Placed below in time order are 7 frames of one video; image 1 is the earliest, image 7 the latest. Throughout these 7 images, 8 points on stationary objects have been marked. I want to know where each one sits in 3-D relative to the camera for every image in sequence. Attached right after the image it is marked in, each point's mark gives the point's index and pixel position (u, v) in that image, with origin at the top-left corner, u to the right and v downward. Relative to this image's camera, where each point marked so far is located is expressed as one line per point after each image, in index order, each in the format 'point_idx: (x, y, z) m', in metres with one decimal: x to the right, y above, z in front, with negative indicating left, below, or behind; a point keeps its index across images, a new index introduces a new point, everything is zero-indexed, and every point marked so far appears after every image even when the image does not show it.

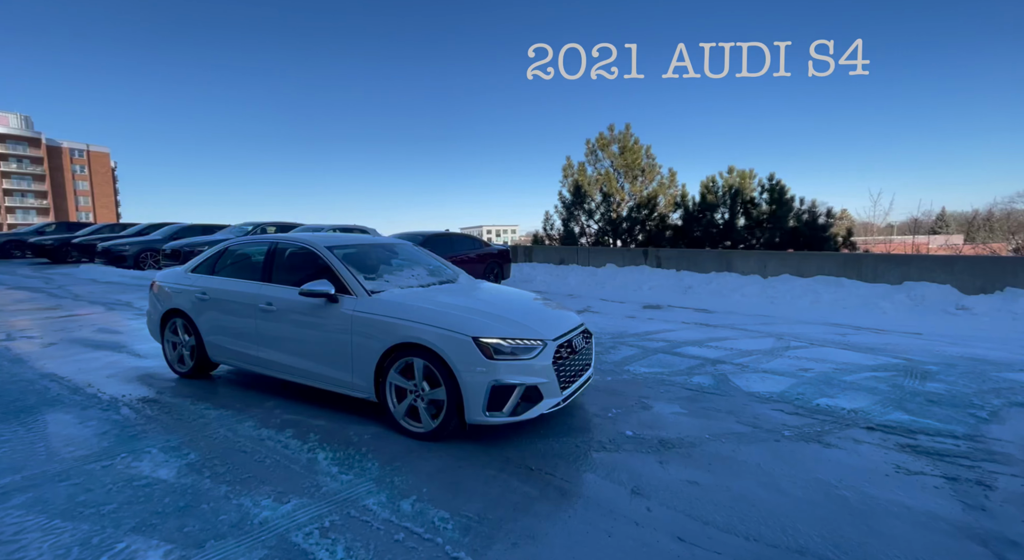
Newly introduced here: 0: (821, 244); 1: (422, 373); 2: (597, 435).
0: (+7.5, +0.9, +12.0) m
1: (-0.7, -0.7, +3.6) m
2: (+0.6, -1.1, +3.7) m
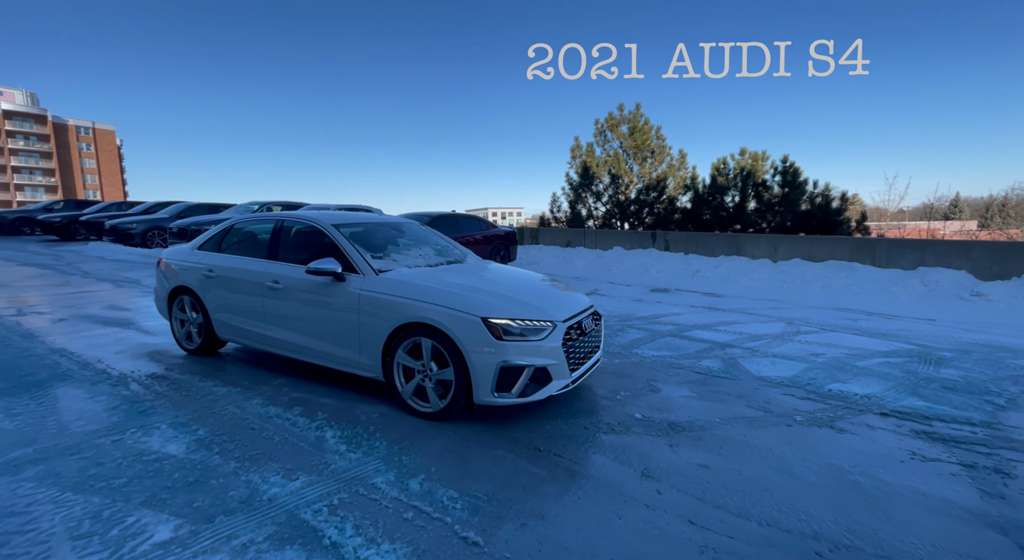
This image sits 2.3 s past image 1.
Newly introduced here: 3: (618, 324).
0: (+7.7, +1.2, +11.9) m
1: (-0.6, -0.5, +3.6) m
2: (+0.7, -1.0, +3.7) m
3: (+1.3, -0.5, +6.1) m
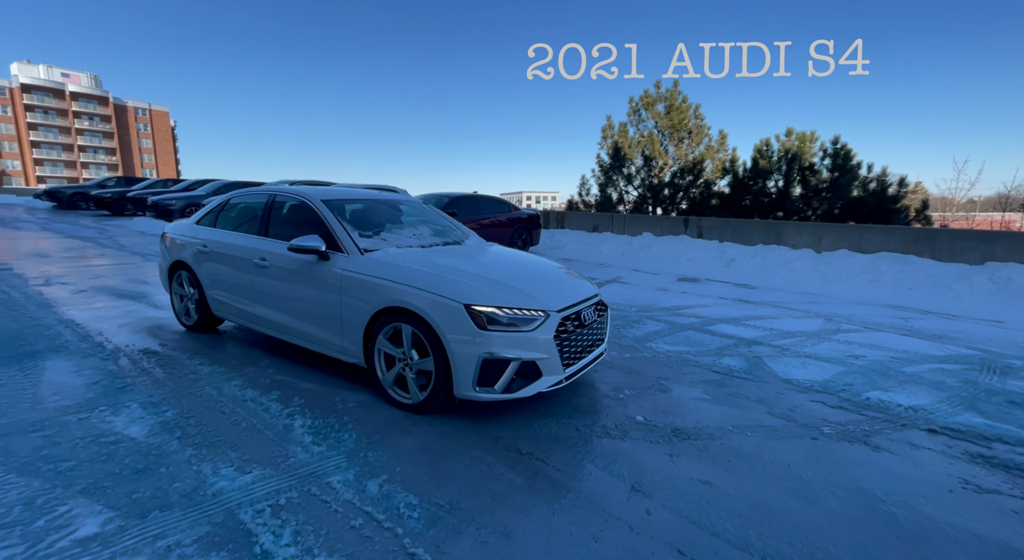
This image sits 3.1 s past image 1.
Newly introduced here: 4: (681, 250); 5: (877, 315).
0: (+8.3, +1.4, +10.9) m
1: (-0.7, -0.4, +3.3) m
2: (+0.6, -0.9, +3.3) m
3: (+1.4, -0.4, +5.6) m
4: (+3.6, +0.7, +10.7) m
5: (+4.4, -0.4, +5.9) m
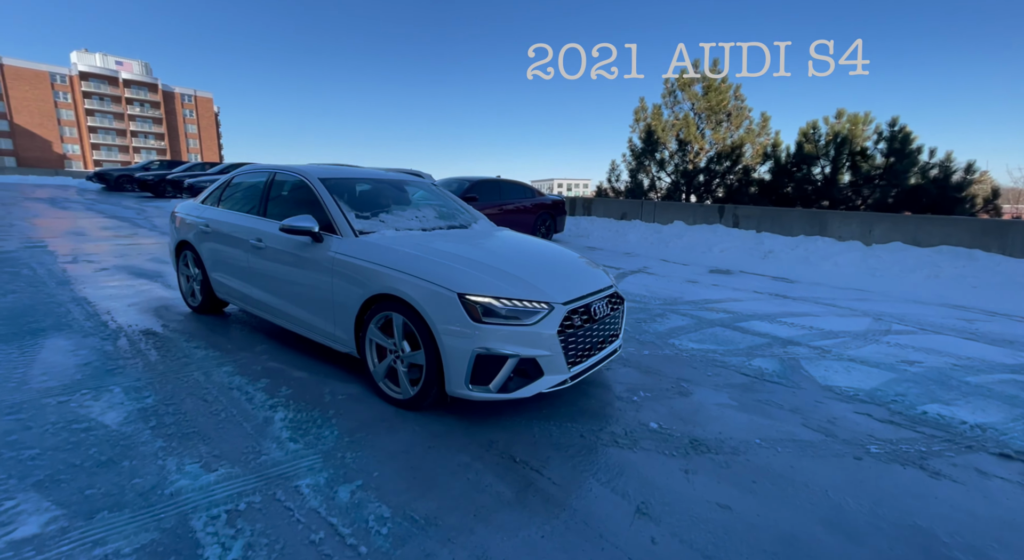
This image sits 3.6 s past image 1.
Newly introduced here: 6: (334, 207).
0: (+8.8, +1.4, +10.0) m
1: (-0.7, -0.3, +3.0) m
2: (+0.6, -0.8, +2.9) m
3: (+1.5, -0.3, +5.2) m
4: (+4.1, +0.8, +10.1) m
5: (+4.5, -0.4, +5.3) m
6: (-1.3, +0.5, +3.6) m
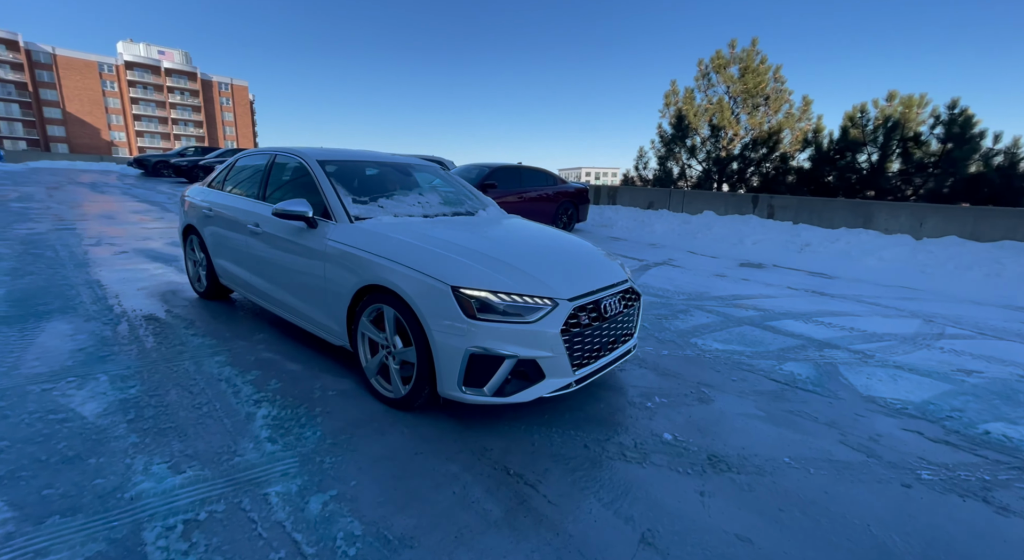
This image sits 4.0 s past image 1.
0: (+9.2, +1.5, +9.2) m
1: (-0.7, -0.3, +2.8) m
2: (+0.6, -0.8, +2.6) m
3: (+1.7, -0.2, +4.8) m
4: (+4.6, +0.9, +9.6) m
5: (+4.7, -0.4, +4.8) m
6: (-1.2, +0.6, +3.4) m
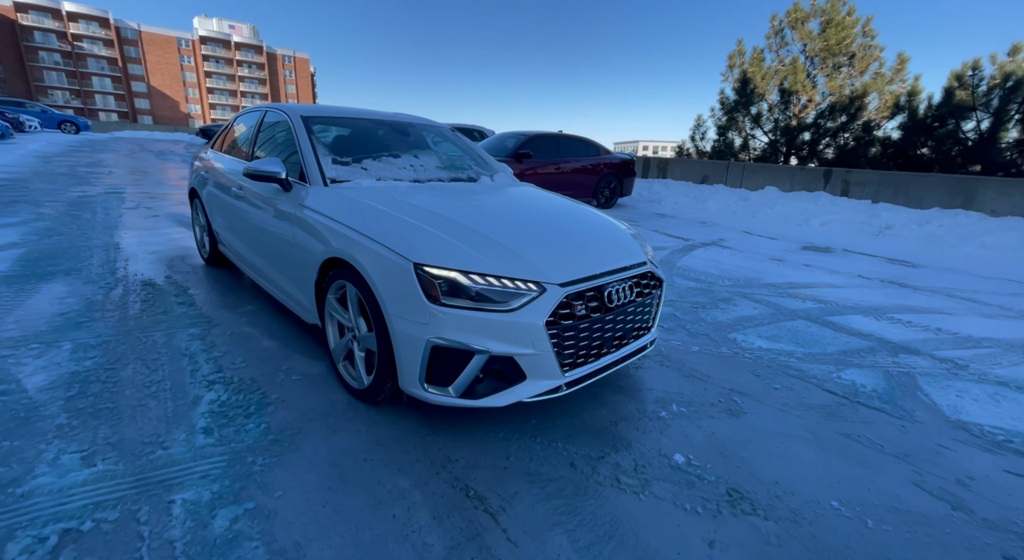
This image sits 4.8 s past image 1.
0: (+9.8, +1.5, +7.6) m
1: (-0.7, -0.1, +2.4) m
2: (+0.5, -0.7, +2.1) m
3: (+1.8, -0.1, +4.2) m
4: (+5.2, +1.2, +8.5) m
5: (+4.8, -0.3, +3.8) m
6: (-1.2, +0.8, +3.0) m
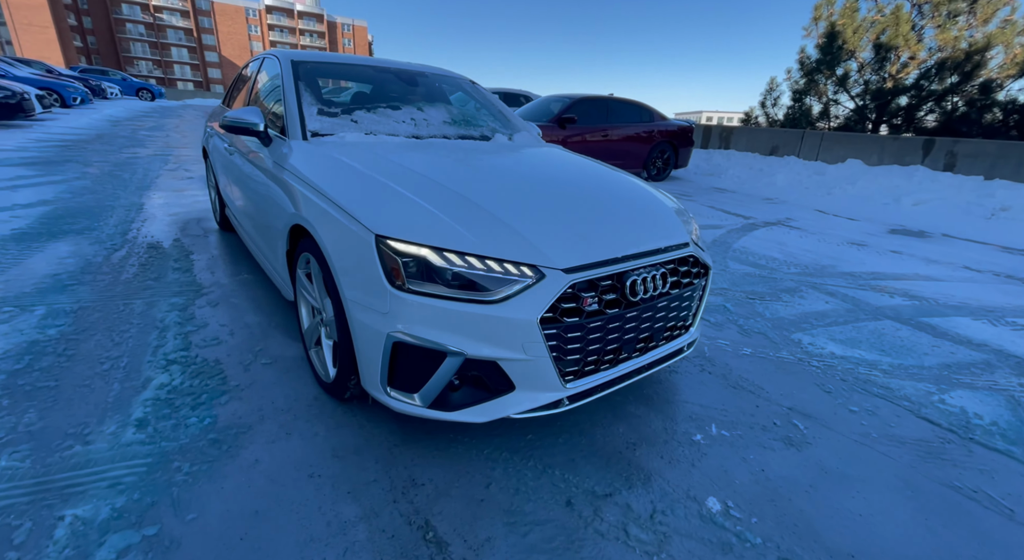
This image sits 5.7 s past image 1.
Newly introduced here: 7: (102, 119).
0: (+10.3, +1.5, +6.0) m
1: (-0.7, 0.0, +1.9) m
2: (+0.4, -0.7, +1.6) m
3: (+2.0, 0.0, +3.5) m
4: (+5.9, +1.4, +7.4) m
5: (+4.9, -0.4, +2.9) m
6: (-1.1, +1.0, +2.6) m
7: (-13.1, +5.1, +15.9) m
